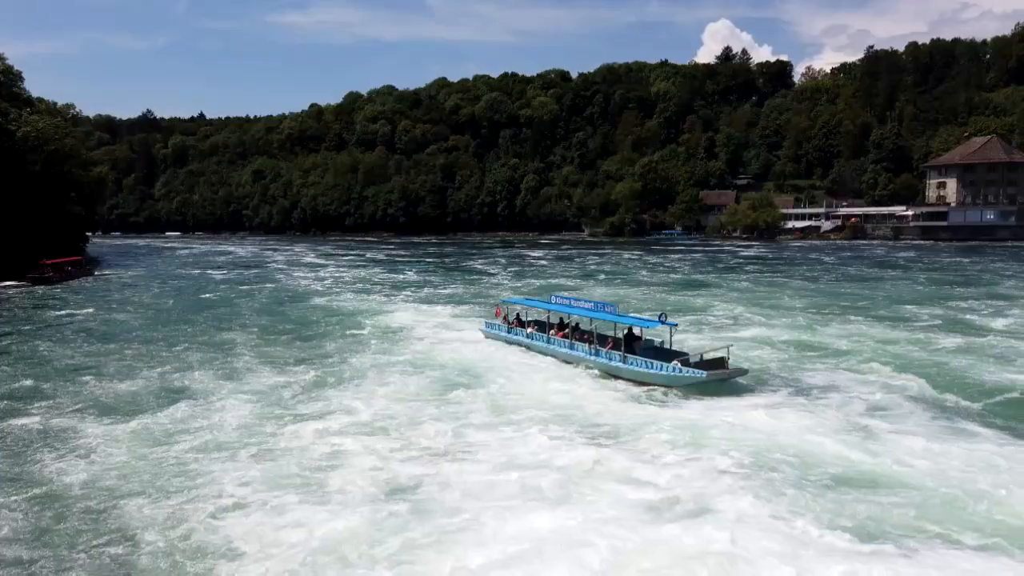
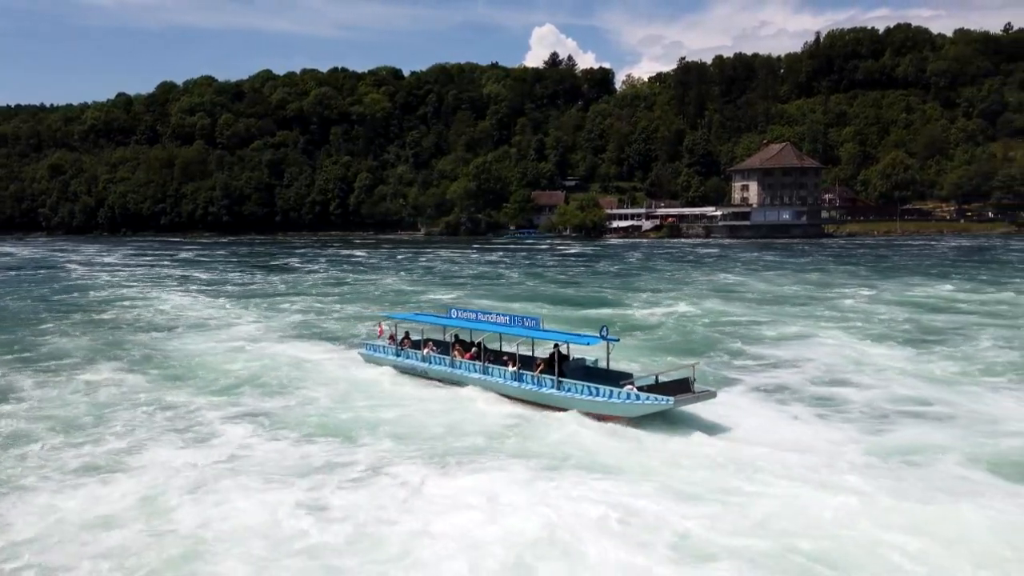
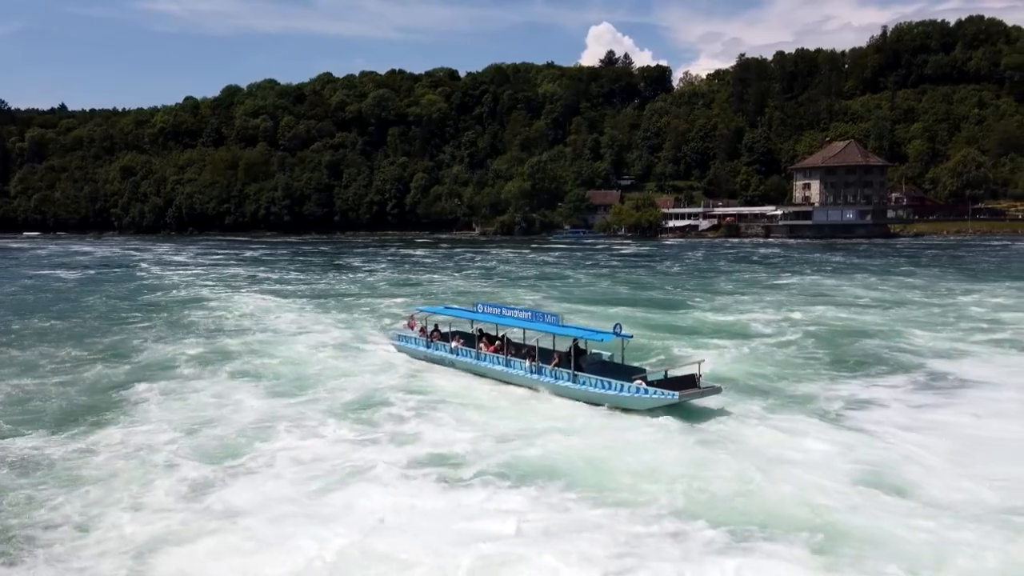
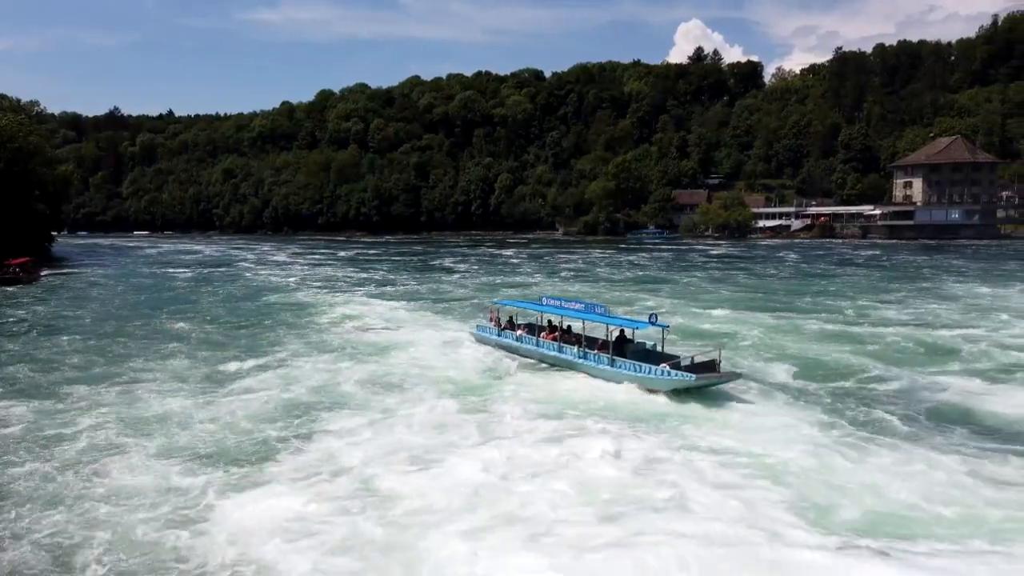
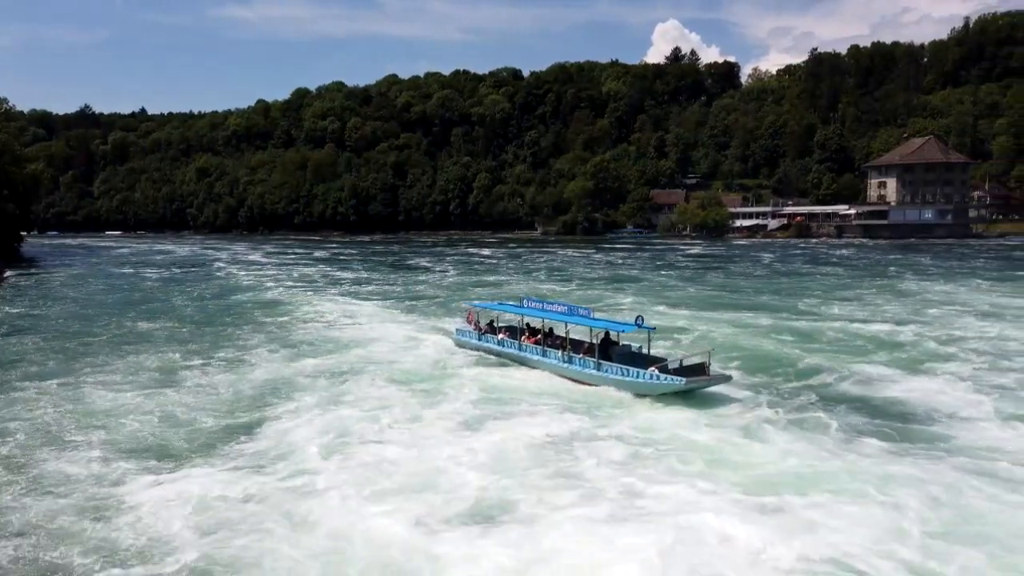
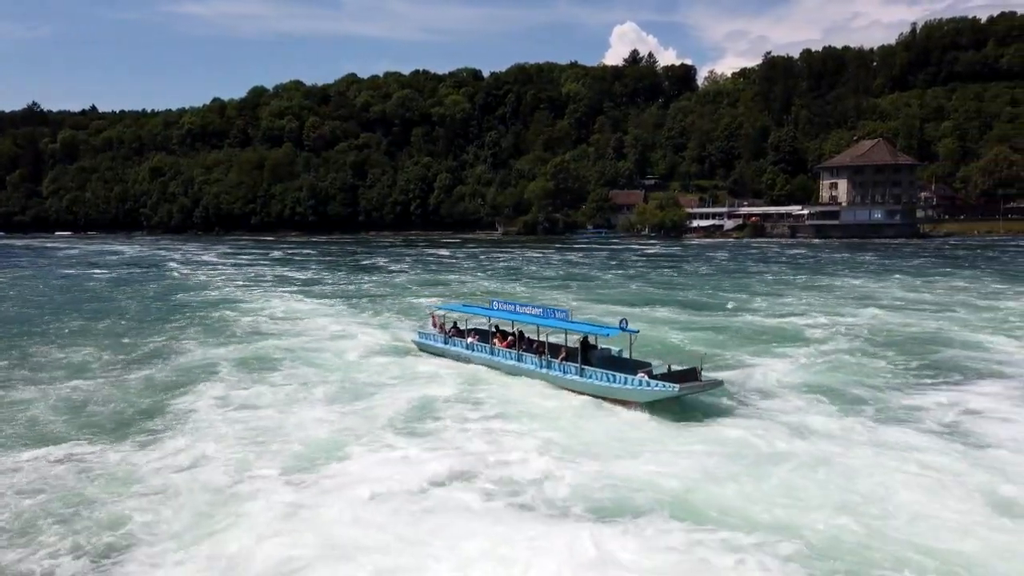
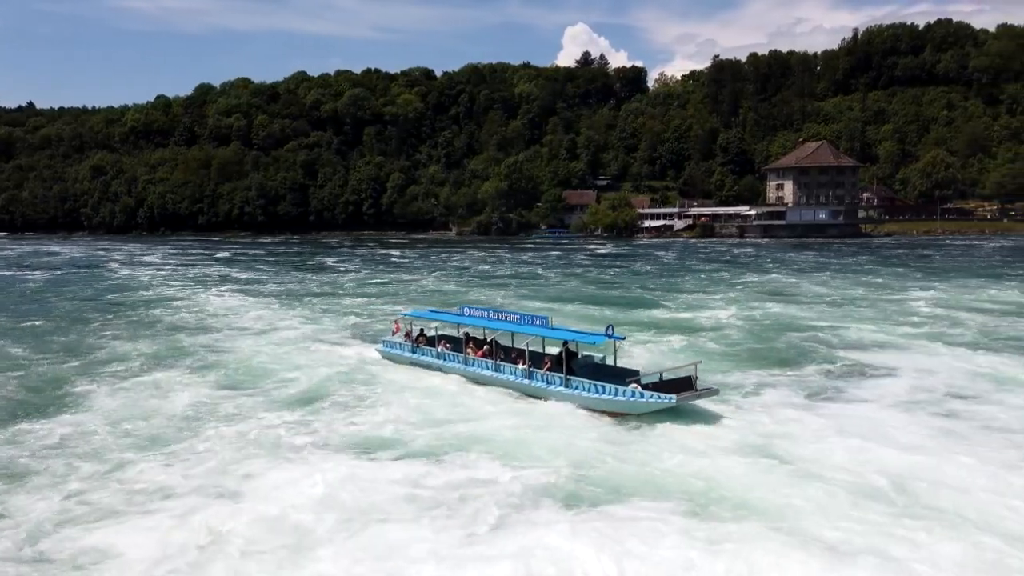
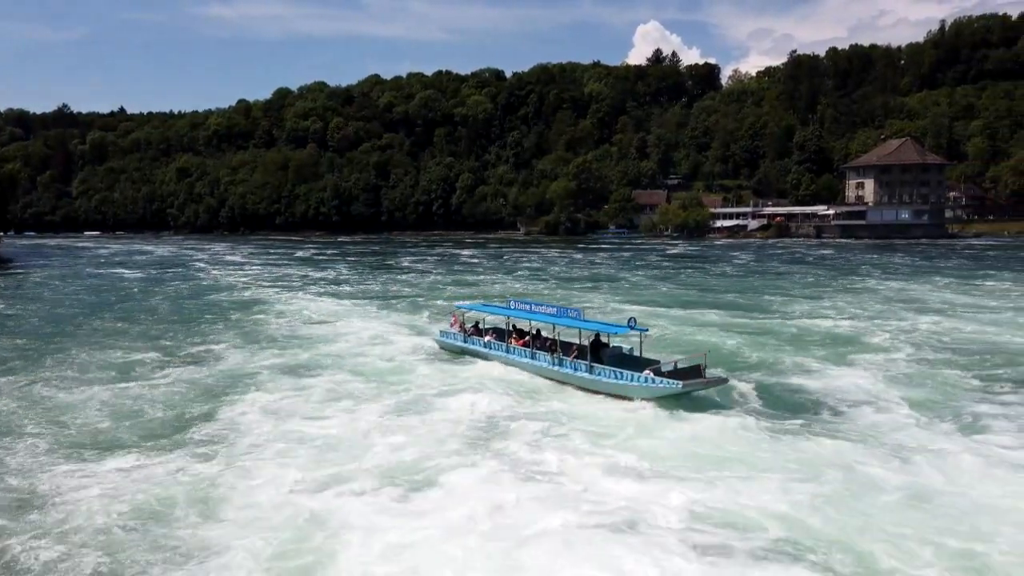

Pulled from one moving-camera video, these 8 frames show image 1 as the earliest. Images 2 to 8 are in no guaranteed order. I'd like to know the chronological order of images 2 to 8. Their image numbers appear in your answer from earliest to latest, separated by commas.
4, 5, 8, 6, 3, 7, 2
